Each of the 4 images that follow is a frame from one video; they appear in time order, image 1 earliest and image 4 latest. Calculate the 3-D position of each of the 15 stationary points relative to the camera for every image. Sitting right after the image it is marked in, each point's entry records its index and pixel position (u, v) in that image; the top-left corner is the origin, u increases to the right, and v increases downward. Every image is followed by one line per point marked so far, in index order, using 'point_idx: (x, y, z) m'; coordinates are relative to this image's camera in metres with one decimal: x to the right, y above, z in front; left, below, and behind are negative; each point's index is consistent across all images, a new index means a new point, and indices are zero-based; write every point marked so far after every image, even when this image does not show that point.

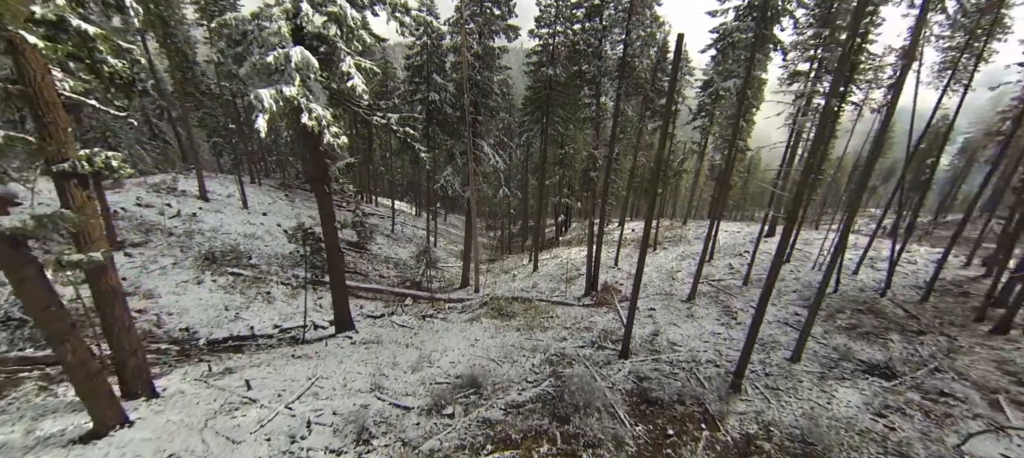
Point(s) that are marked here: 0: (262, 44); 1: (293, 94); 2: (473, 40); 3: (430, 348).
0: (-4.4, +3.3, +6.5) m
1: (-3.9, +2.4, +6.5) m
2: (-1.6, +7.9, +15.3) m
3: (-2.2, -3.3, +10.2) m
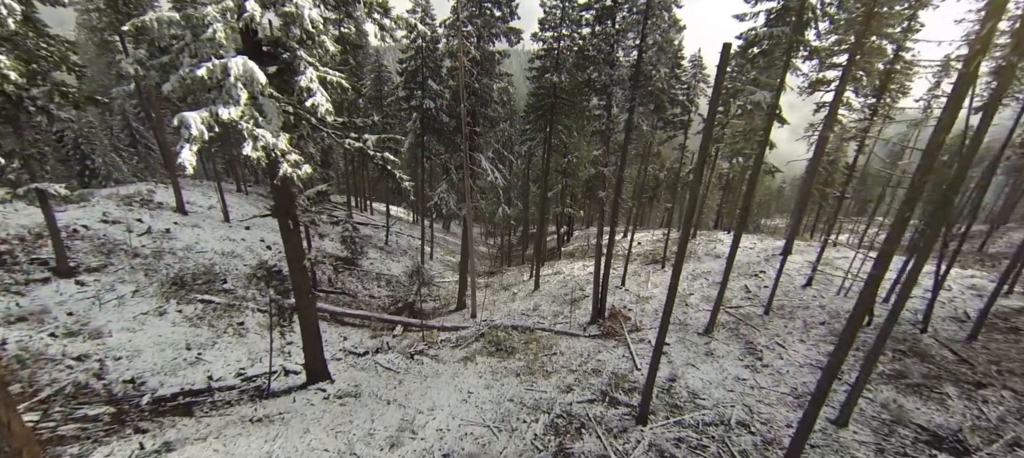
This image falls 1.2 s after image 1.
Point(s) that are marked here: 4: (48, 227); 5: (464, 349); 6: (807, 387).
0: (-4.4, +2.4, +5.1) m
1: (-3.9, +1.5, +5.1) m
2: (-1.6, +7.0, +13.9) m
3: (-2.3, -4.2, +8.7) m
4: (-14.3, +0.1, +11.3) m
5: (-1.6, -4.1, +12.7) m
6: (+8.4, -4.5, +10.5) m
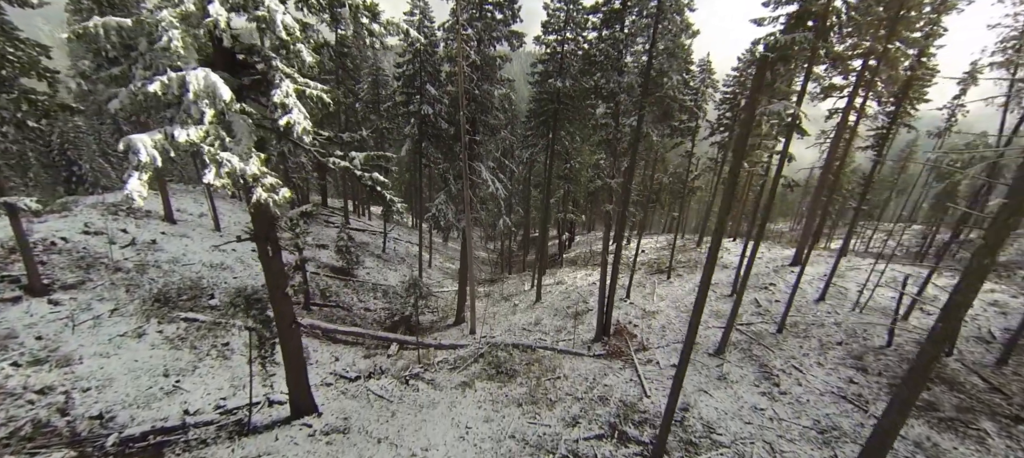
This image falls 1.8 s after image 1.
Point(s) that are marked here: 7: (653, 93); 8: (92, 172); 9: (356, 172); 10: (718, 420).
0: (-4.4, +1.9, +4.4) m
1: (-3.8, +1.1, +4.4) m
2: (-1.5, +6.5, +13.2) m
3: (-2.2, -4.7, +8.0) m
4: (-14.2, -0.4, +10.6) m
5: (-1.6, -4.7, +12.0) m
6: (+8.4, -5.0, +9.8) m
7: (+4.4, +4.3, +11.6) m
8: (-21.7, +2.9, +19.0) m
9: (-2.8, +1.0, +6.5) m
10: (+5.4, -5.0, +9.7) m
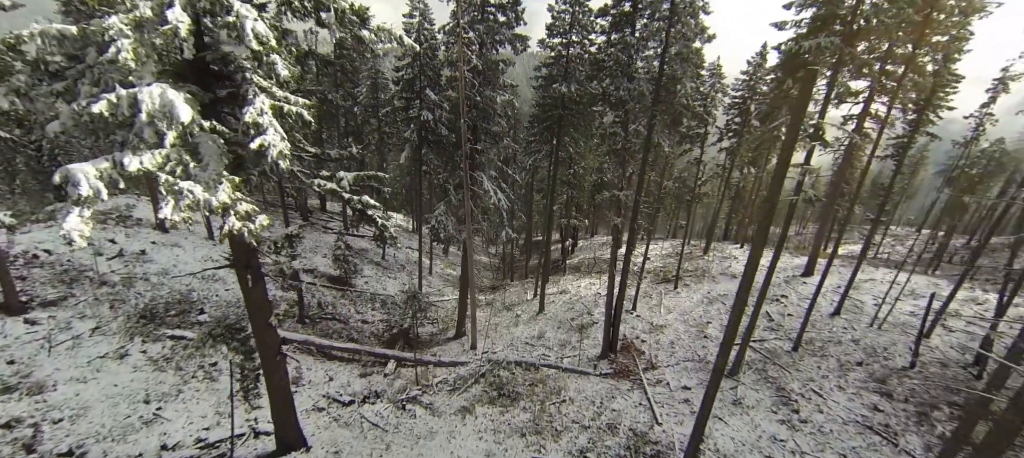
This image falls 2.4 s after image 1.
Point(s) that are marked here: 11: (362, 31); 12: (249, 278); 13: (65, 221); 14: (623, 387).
0: (-4.3, +1.5, +3.8) m
1: (-3.7, +0.6, +3.7) m
2: (-1.4, +6.0, +12.6) m
3: (-2.2, -5.1, +7.4) m
4: (-14.1, -0.8, +10.1) m
5: (-1.5, -5.1, +11.4) m
6: (+8.5, -5.5, +9.1) m
7: (+4.5, +3.8, +11.0) m
8: (-21.5, +2.5, +18.5) m
9: (-2.7, +0.6, +5.9) m
10: (+5.5, -5.5, +9.1) m
11: (-2.3, +3.0, +5.7) m
12: (-4.5, -0.8, +6.3) m
13: (-4.2, +0.1, +3.5) m
14: (+3.7, -5.3, +12.4) m
